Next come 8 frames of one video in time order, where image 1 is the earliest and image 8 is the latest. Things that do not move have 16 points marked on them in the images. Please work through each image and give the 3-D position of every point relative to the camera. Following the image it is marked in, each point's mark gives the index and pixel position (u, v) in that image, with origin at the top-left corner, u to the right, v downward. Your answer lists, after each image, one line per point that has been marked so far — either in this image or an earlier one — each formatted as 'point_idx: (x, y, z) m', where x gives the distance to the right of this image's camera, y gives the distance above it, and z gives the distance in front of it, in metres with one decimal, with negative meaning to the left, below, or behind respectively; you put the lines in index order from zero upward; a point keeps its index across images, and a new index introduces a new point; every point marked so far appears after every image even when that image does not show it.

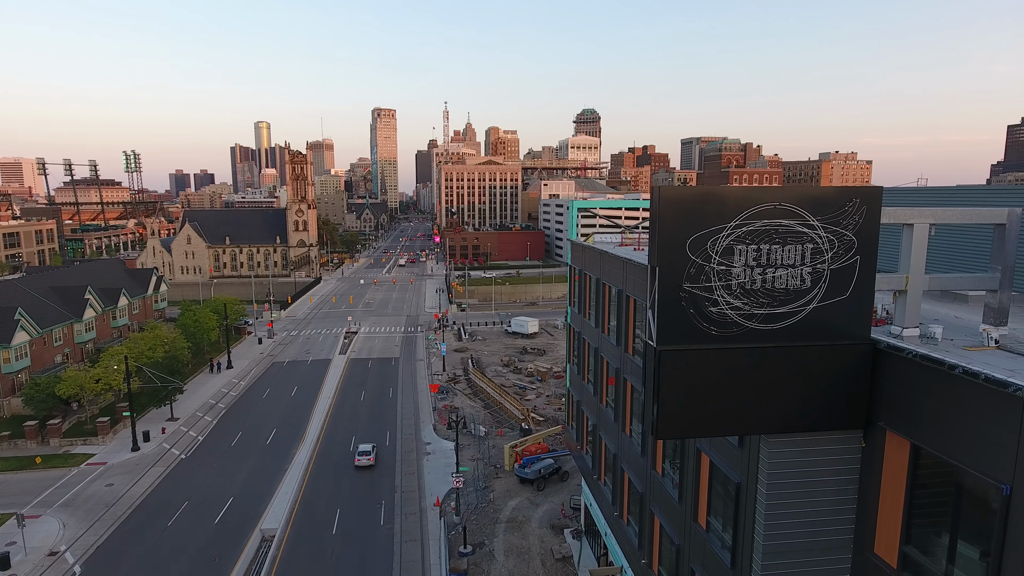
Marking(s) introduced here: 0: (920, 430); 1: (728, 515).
0: (+5.7, -1.9, +9.0) m
1: (+4.9, -5.2, +14.8) m
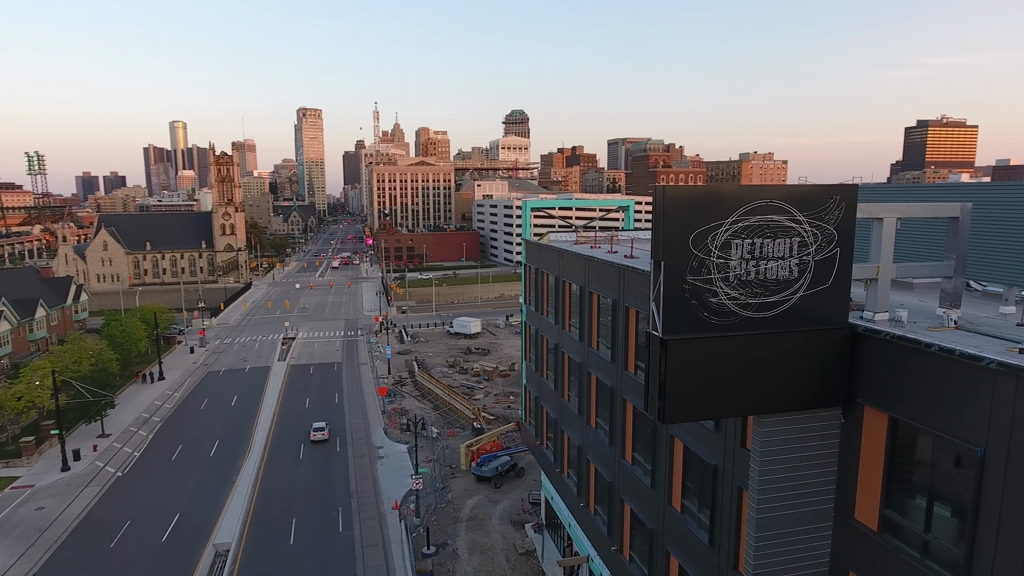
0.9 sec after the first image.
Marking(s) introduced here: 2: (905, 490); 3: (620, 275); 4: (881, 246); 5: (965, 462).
0: (+5.9, -1.8, +9.9) m
1: (+4.6, -5.0, +15.6) m
2: (+6.1, -3.1, +10.0) m
3: (+3.3, +0.4, +20.0) m
4: (+6.2, +0.7, +10.9) m
5: (+6.3, -2.4, +9.0) m
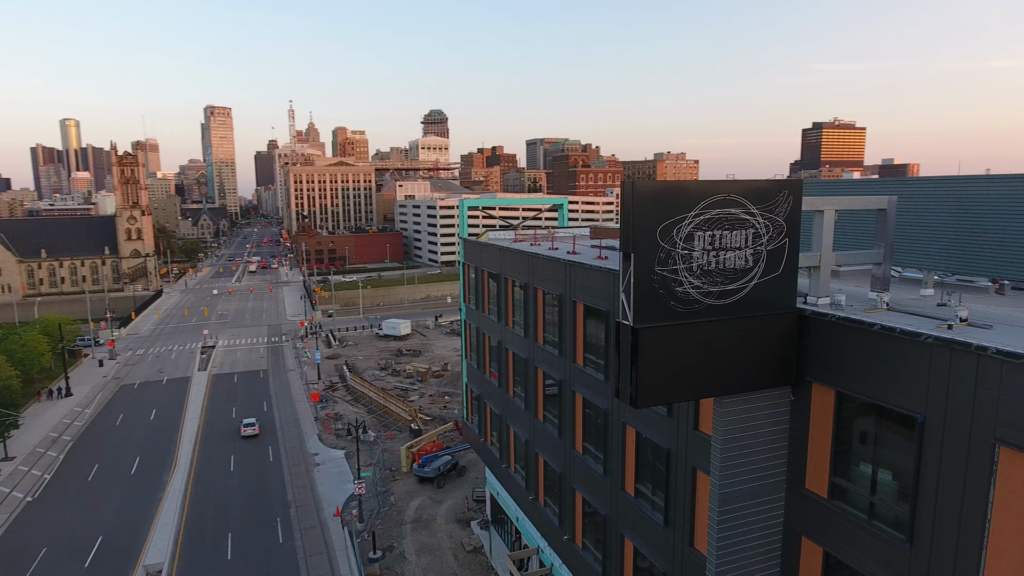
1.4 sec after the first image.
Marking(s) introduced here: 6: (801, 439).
0: (+5.6, -1.5, +10.9) m
1: (+3.7, -4.8, +16.3) m
2: (+5.7, -2.9, +10.9) m
3: (+1.7, +0.5, +20.5) m
4: (+5.7, +1.0, +11.8) m
5: (+6.1, -2.1, +10.0) m
6: (+5.3, -2.7, +11.8) m
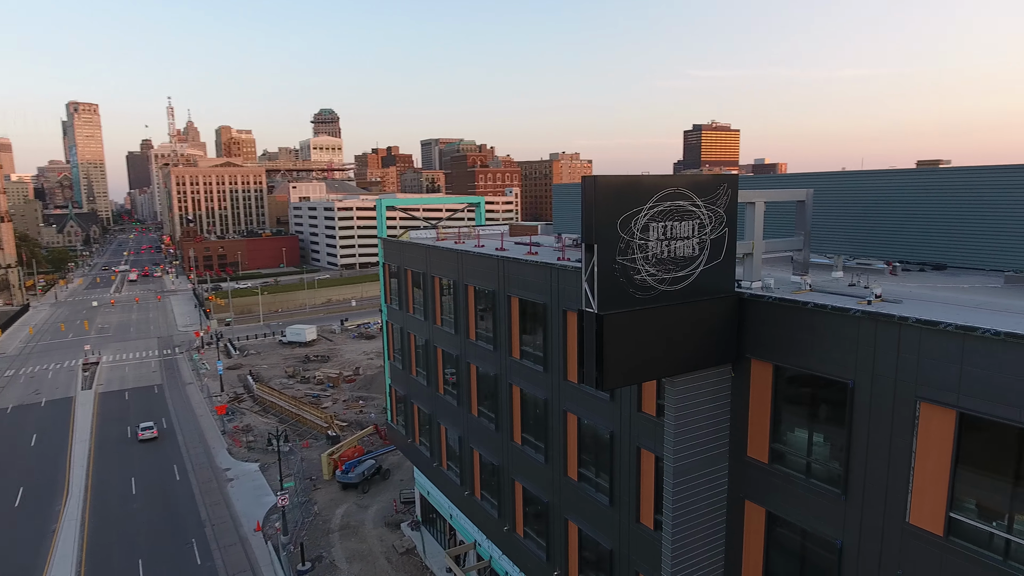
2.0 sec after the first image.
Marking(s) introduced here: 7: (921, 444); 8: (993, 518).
0: (+5.0, -1.2, +12.0) m
1: (+2.4, -4.6, +17.1) m
2: (+5.2, -2.5, +12.1) m
3: (-0.5, +0.7, +21.0) m
4: (+4.8, +1.3, +13.0) m
5: (+5.6, -1.8, +11.2) m
6: (+4.6, -2.5, +12.9) m
7: (+6.3, -2.4, +10.0) m
8: (+6.9, -3.3, +9.3) m
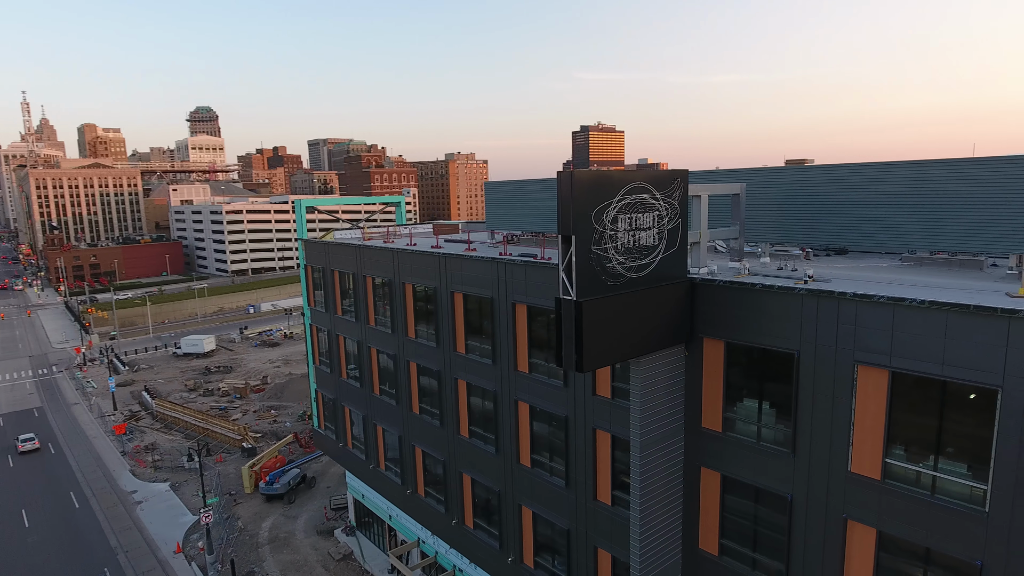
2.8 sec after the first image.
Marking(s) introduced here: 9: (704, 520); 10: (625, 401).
0: (+4.5, -0.9, +13.3) m
1: (+1.2, -4.4, +17.9) m
2: (+4.7, -2.2, +13.4) m
3: (-2.4, +0.8, +21.2) m
4: (+4.1, +1.6, +14.2) m
5: (+5.3, -1.5, +12.6) m
6: (+4.0, -2.1, +14.1) m
7: (+6.2, -2.1, +11.5) m
8: (+6.9, -2.9, +11.0) m
9: (+4.3, -5.2, +14.4) m
10: (+2.8, -2.7, +15.8) m
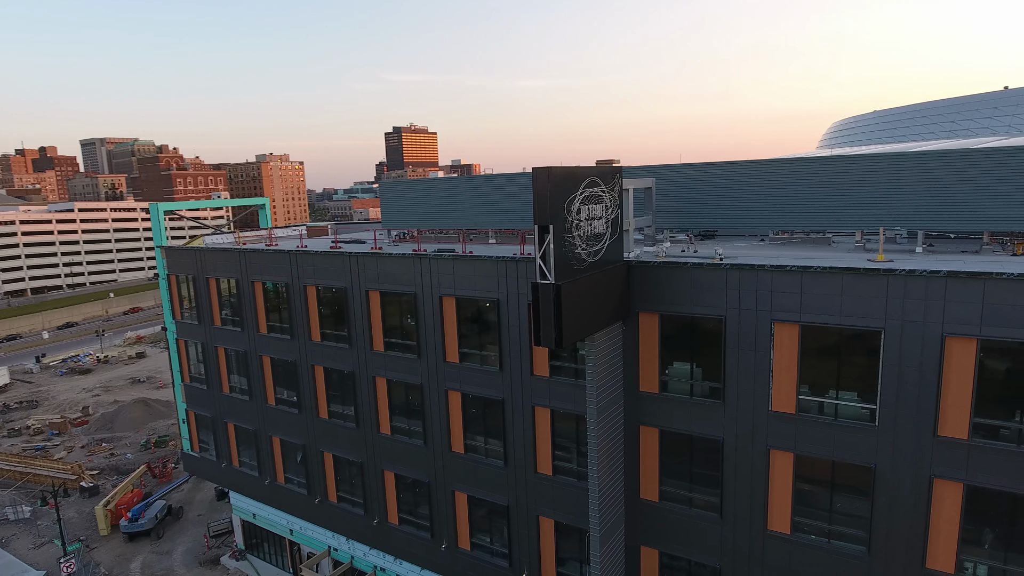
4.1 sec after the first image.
0: (+3.6, -0.4, +15.5) m
1: (-0.7, -4.2, +19.0) m
2: (+3.9, -1.7, +15.6) m
3: (-5.4, +0.8, +21.1) m
4: (+2.9, +2.0, +16.2) m
5: (+4.6, -0.9, +15.0) m
6: (+3.0, -1.7, +16.1) m
7: (+5.8, -1.5, +14.3) m
8: (+6.7, -2.3, +13.9) m
9: (+3.4, -4.7, +16.4) m
10: (+1.4, -2.4, +17.4) m
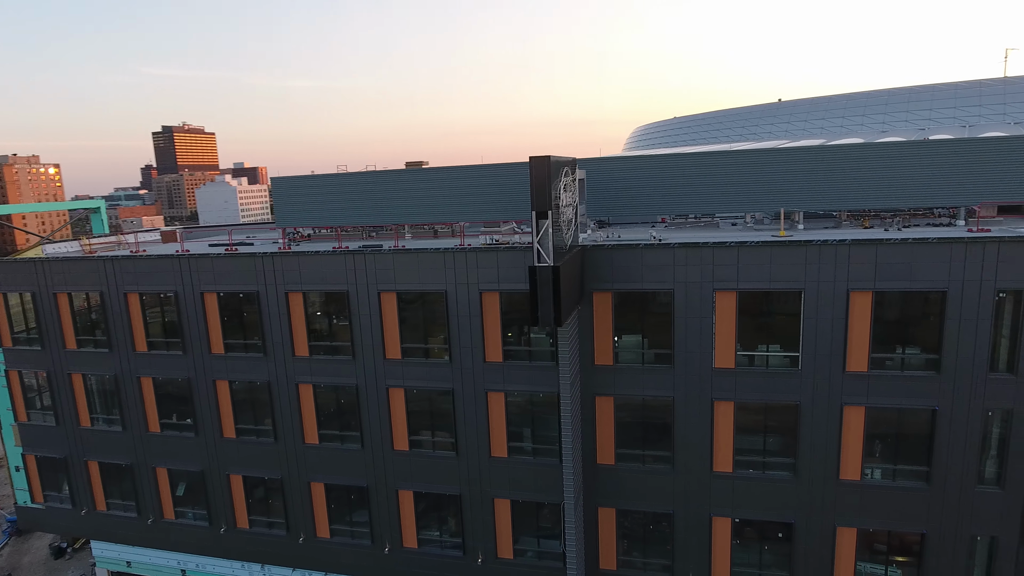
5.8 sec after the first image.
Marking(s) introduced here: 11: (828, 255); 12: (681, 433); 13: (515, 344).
0: (+2.7, +0.1, +17.1) m
1: (-2.2, -3.9, +19.0) m
2: (+3.0, -1.2, +17.3) m
3: (-7.6, +0.6, +19.5) m
4: (+1.6, +2.5, +17.5) m
5: (+3.8, -0.3, +16.9) m
6: (+2.0, -1.2, +17.4) m
7: (+5.3, -0.8, +16.6) m
8: (+6.2, -1.5, +16.6) m
9: (+2.5, -4.2, +17.9) m
10: (+0.1, -2.0, +18.1) m
11: (+7.6, +0.8, +15.6) m
12: (+4.5, -3.9, +17.3) m
13: (+0.1, -1.6, +18.1) m
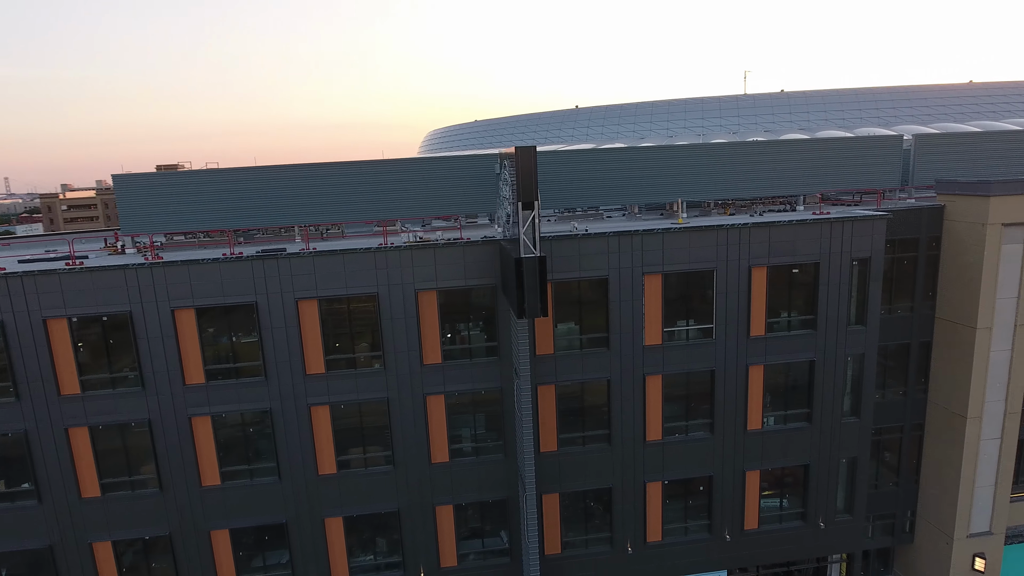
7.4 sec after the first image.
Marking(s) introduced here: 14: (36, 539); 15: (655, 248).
0: (+1.1, +0.4, +17.5) m
1: (-3.9, -4.0, +17.6) m
2: (+1.4, -0.9, +17.8) m
3: (-9.4, +0.2, +16.1) m
4: (-0.3, +2.6, +17.5) m
5: (+2.2, 0.0, +17.8) m
6: (+0.4, -1.0, +17.6) m
7: (+3.7, -0.3, +18.0) m
8: (+4.7, -1.0, +18.3) m
9: (+0.9, -4.0, +18.2) m
10: (-1.6, -1.9, +17.6) m
11: (+6.1, +1.4, +18.0) m
12: (+3.0, -3.5, +18.4) m
13: (-1.6, -1.5, +17.6) m
14: (-12.4, -6.5, +16.8) m
15: (+3.9, +1.1, +17.7) m
